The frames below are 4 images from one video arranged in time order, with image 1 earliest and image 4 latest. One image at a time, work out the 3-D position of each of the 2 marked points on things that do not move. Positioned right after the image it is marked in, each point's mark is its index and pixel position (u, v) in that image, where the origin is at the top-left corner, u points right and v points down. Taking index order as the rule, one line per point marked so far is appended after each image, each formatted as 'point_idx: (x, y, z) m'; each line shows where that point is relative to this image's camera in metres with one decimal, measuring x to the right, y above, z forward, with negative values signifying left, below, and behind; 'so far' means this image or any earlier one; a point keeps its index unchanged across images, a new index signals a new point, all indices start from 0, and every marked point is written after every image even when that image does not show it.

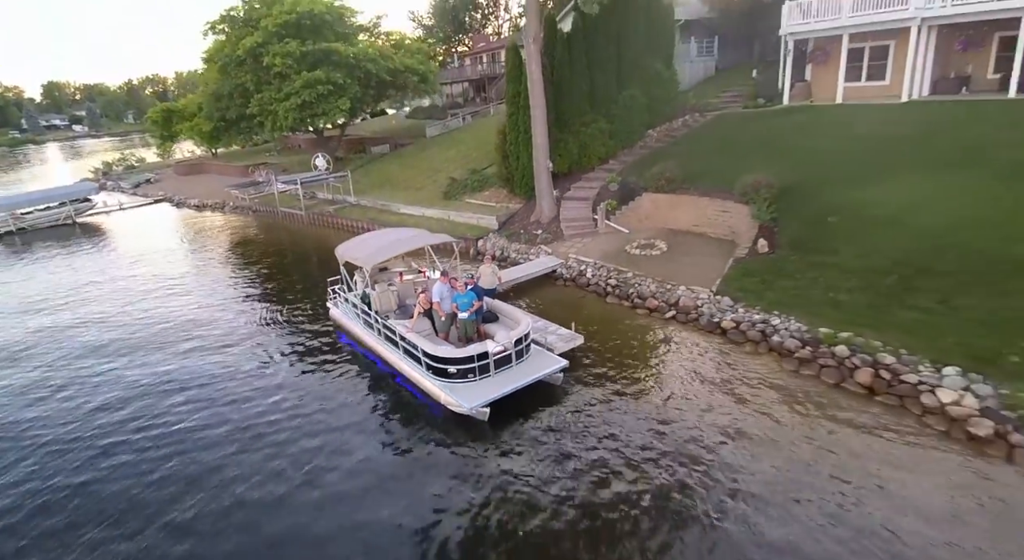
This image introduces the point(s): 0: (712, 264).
0: (+6.3, +0.5, +16.8) m
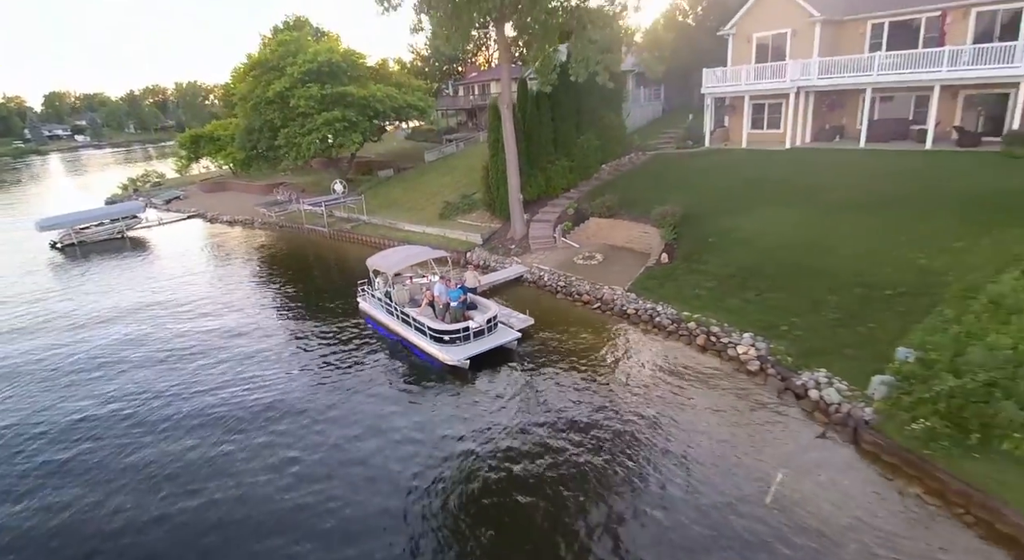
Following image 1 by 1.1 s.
0: (+5.2, +0.4, +23.7) m
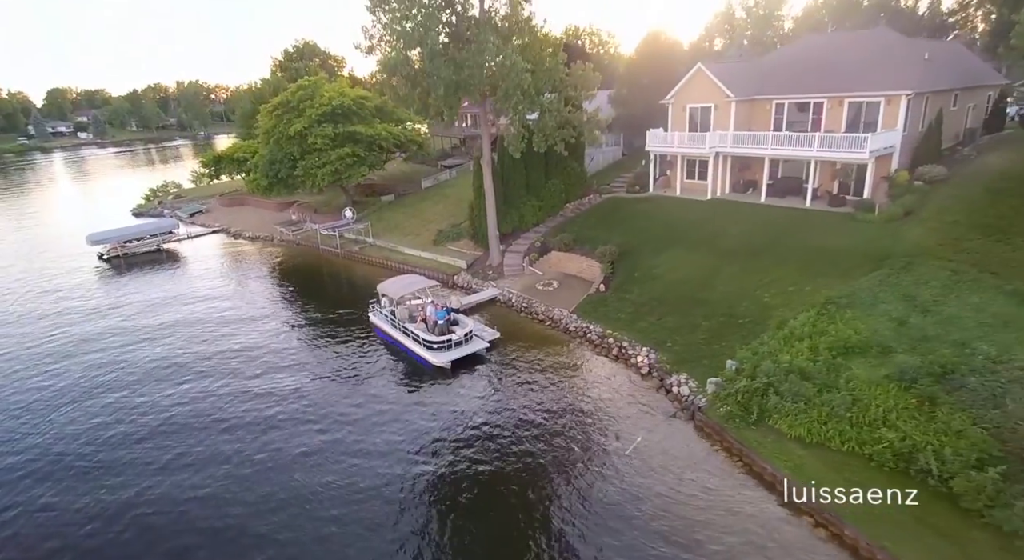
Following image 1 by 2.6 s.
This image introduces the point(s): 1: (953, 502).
0: (+3.7, -1.0, +31.3) m
1: (+12.6, -6.3, +15.3) m
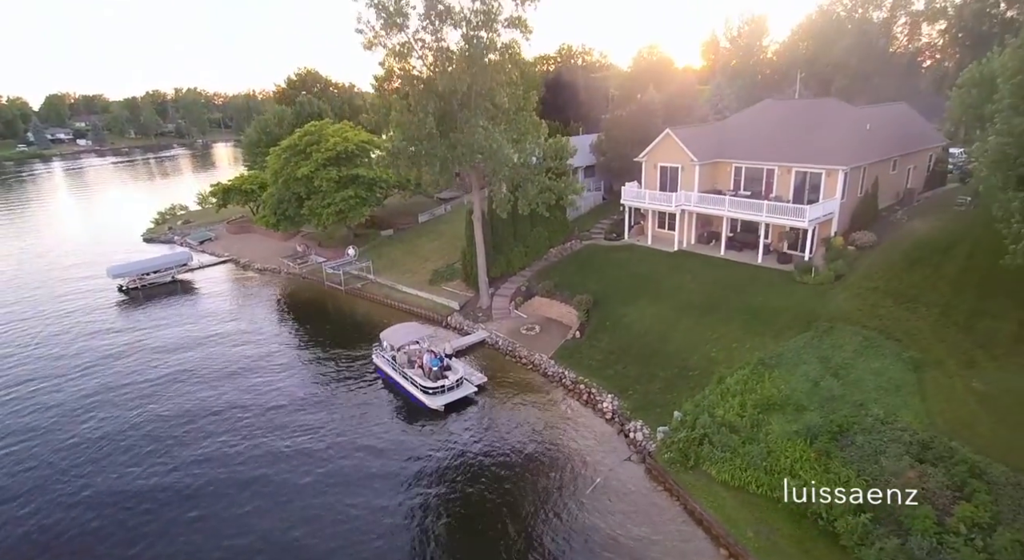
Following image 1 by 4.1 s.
0: (+2.8, -4.2, +35.7) m
1: (+11.8, -9.5, +19.7) m
